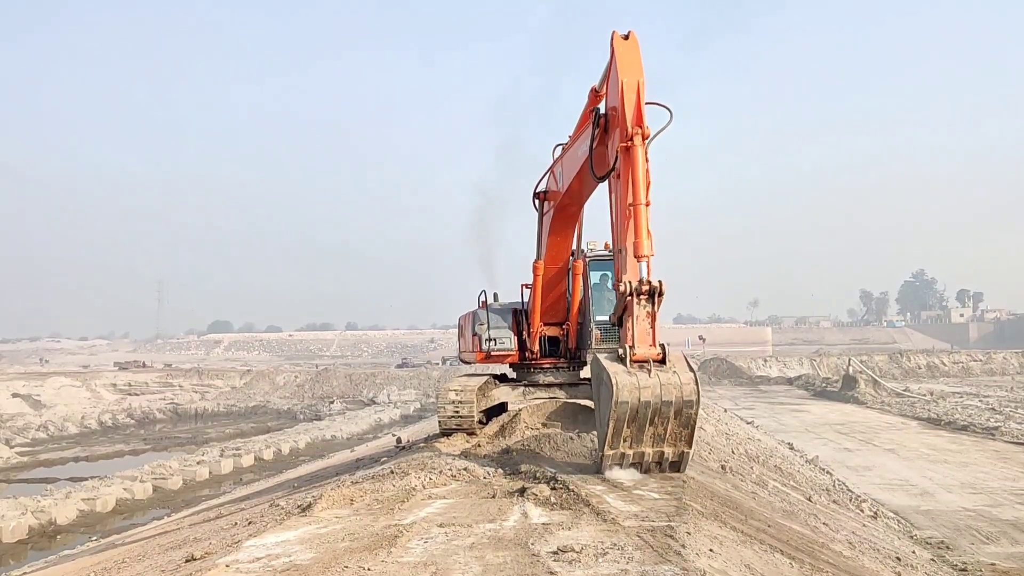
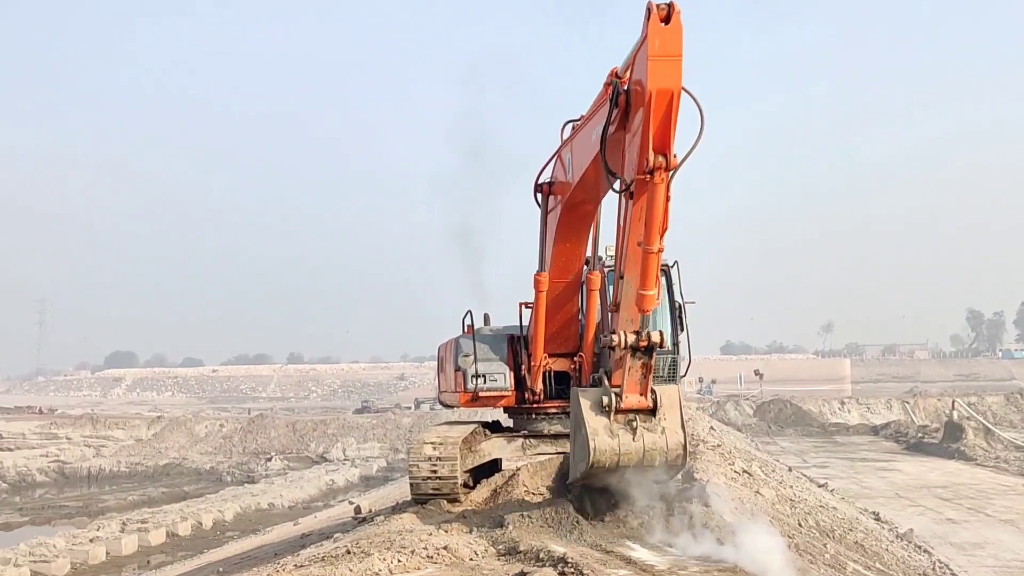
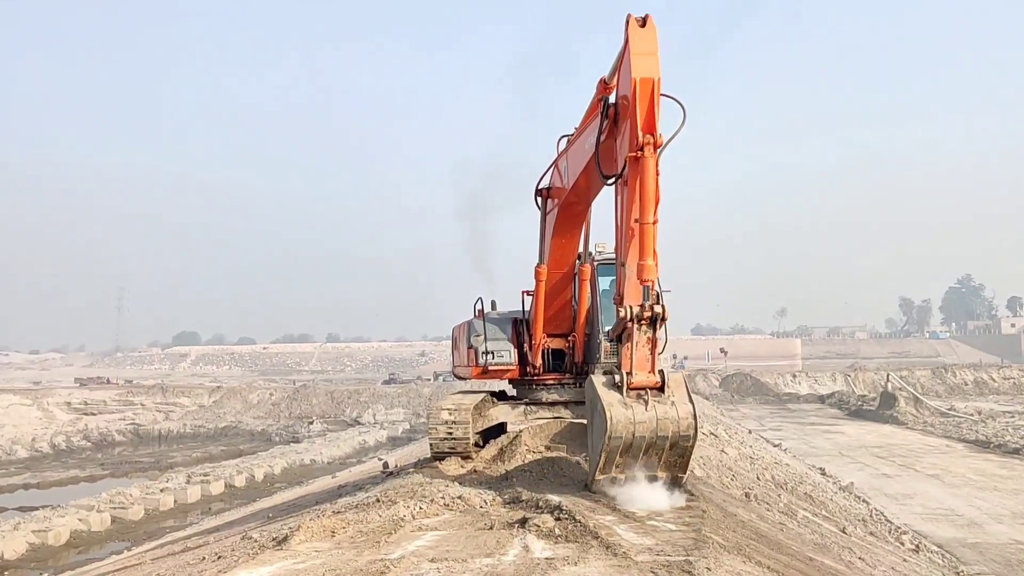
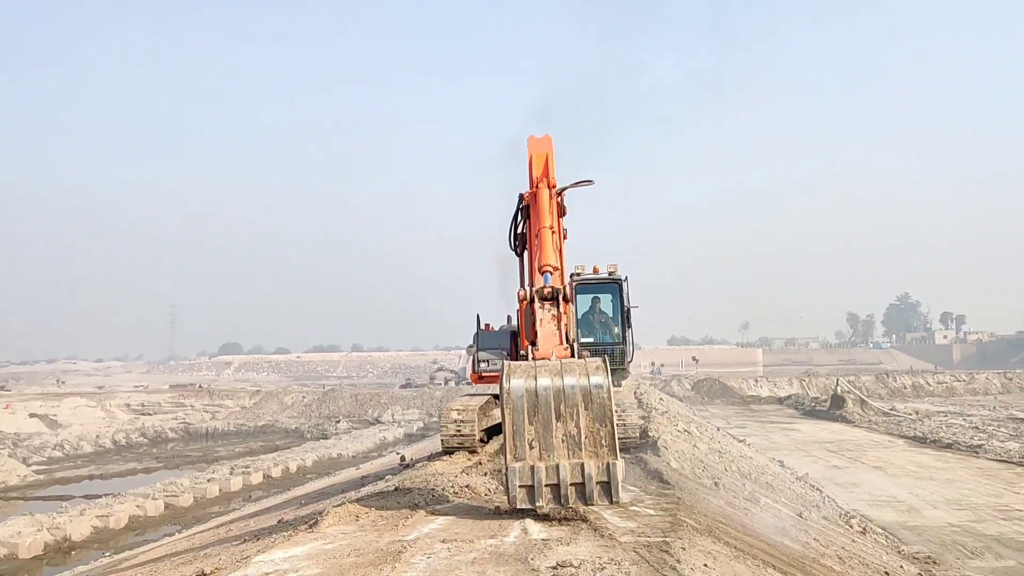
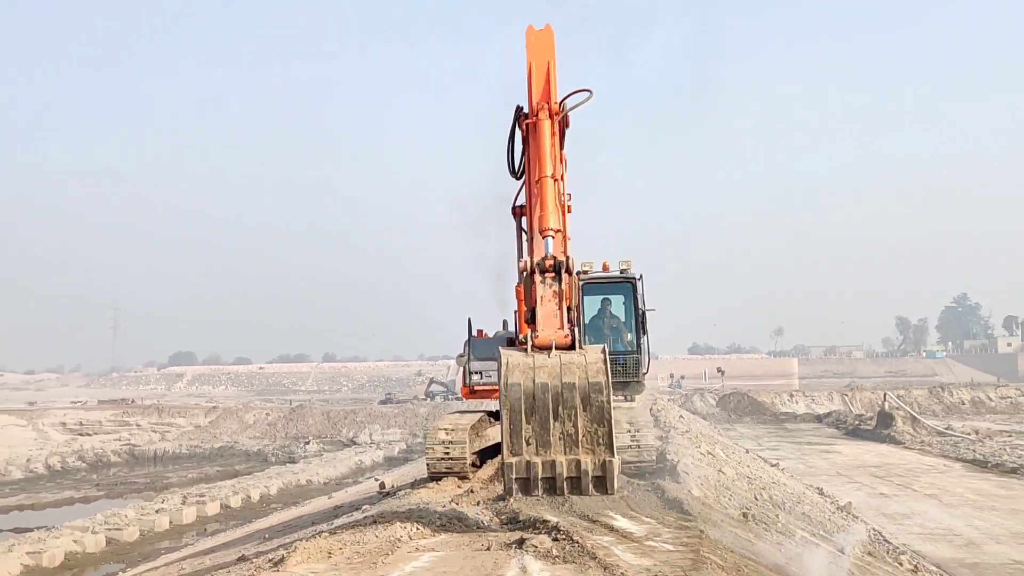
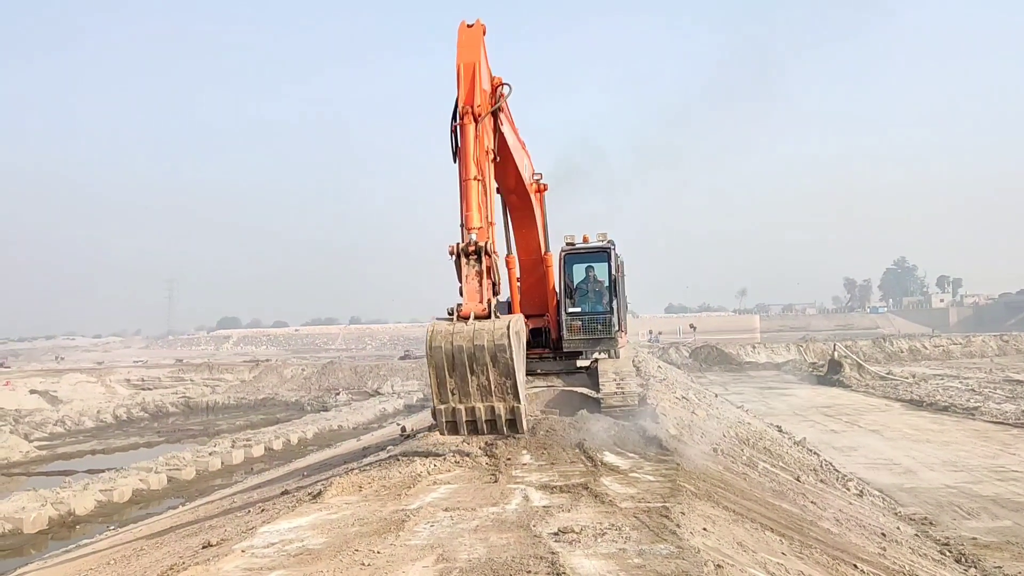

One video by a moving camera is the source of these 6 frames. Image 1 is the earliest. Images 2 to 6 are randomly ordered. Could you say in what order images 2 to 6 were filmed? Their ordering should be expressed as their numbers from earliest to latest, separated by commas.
3, 2, 5, 4, 6
